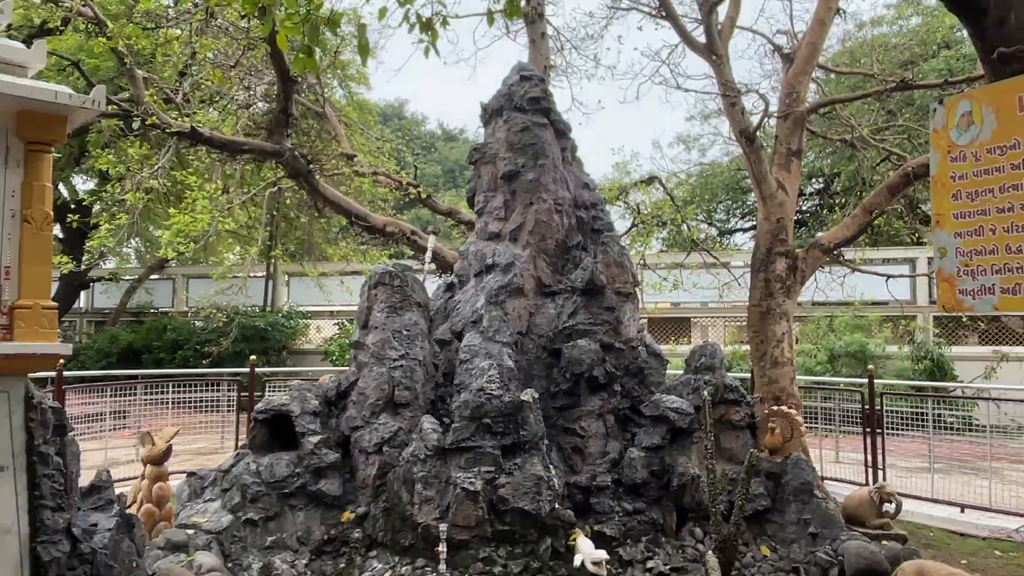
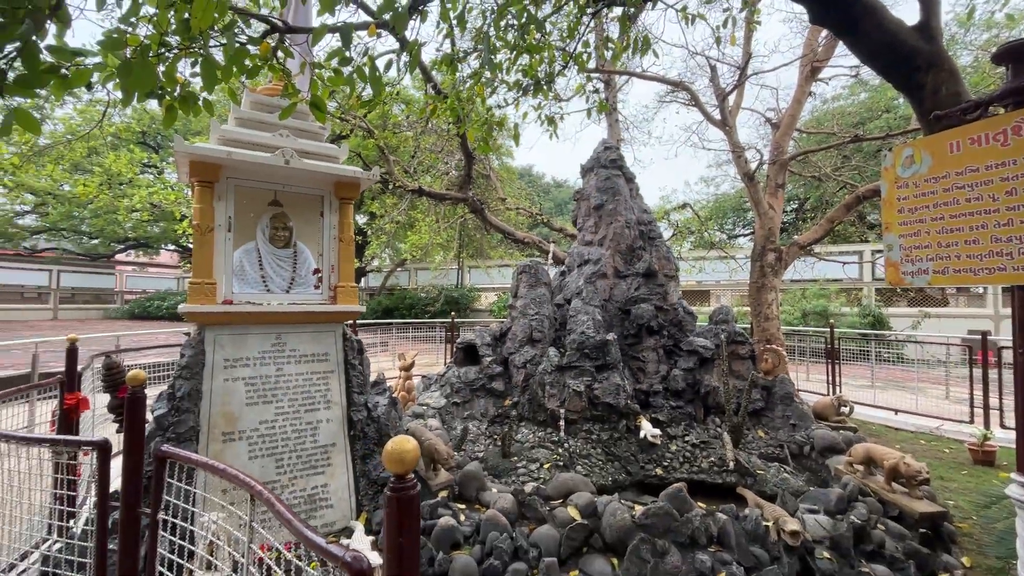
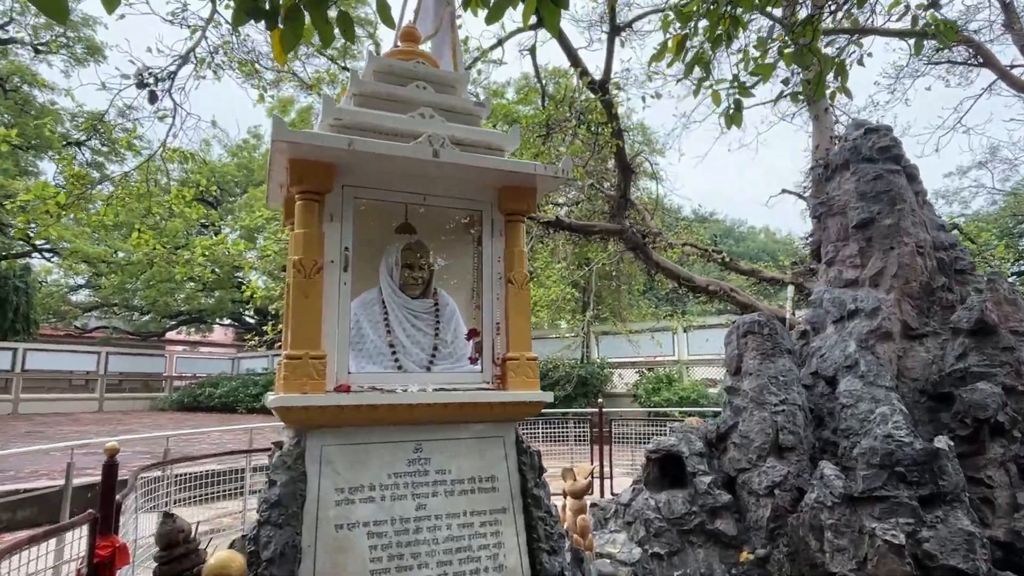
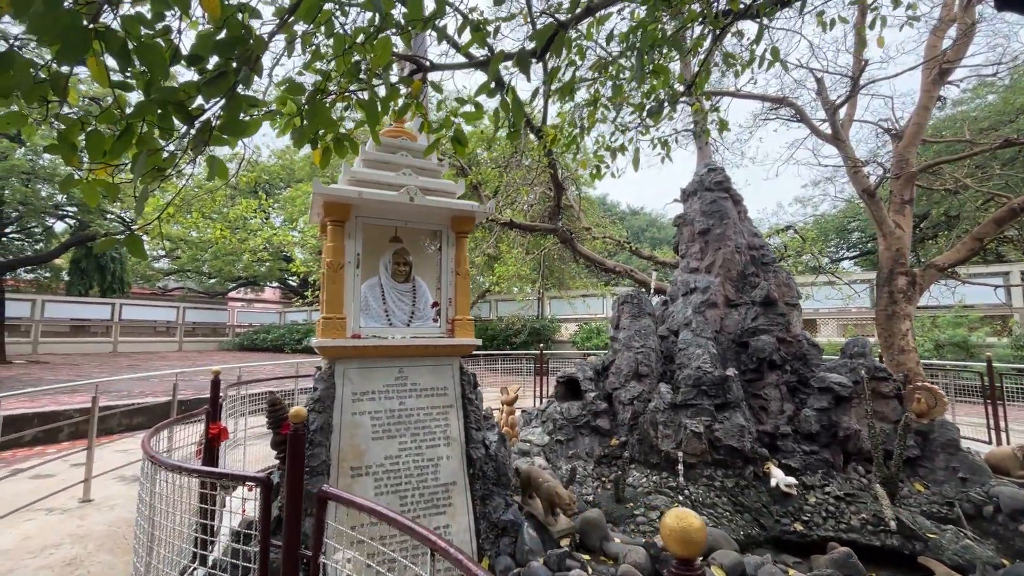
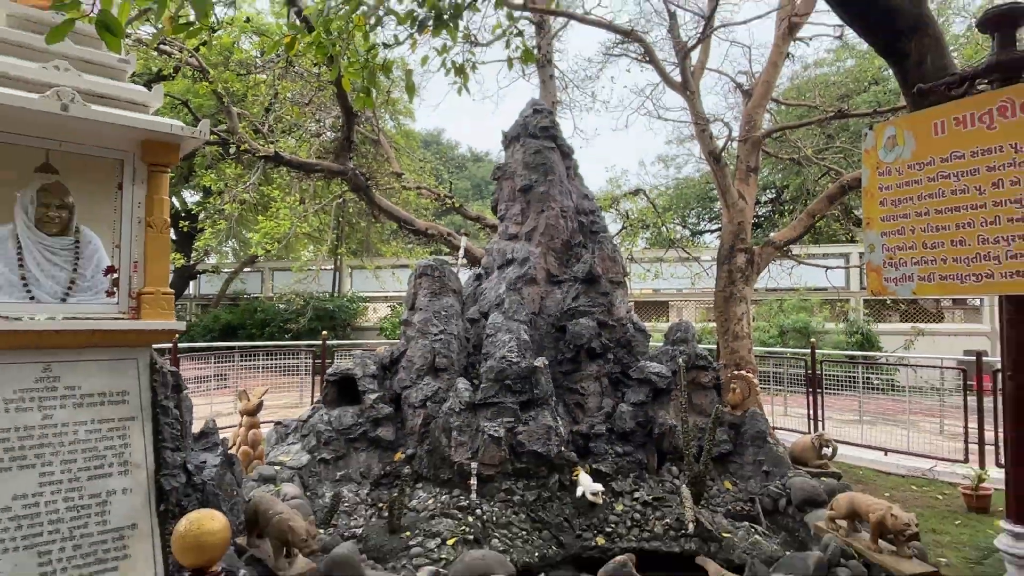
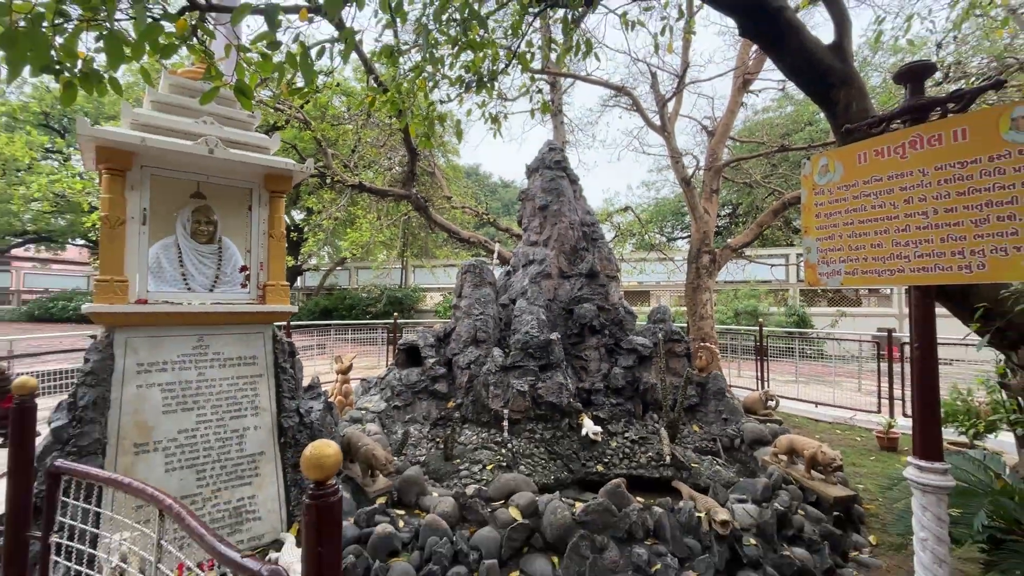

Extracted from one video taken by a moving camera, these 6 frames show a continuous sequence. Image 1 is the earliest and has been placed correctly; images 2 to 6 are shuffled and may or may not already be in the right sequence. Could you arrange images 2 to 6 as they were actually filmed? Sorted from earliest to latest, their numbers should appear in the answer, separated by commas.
5, 6, 2, 4, 3
